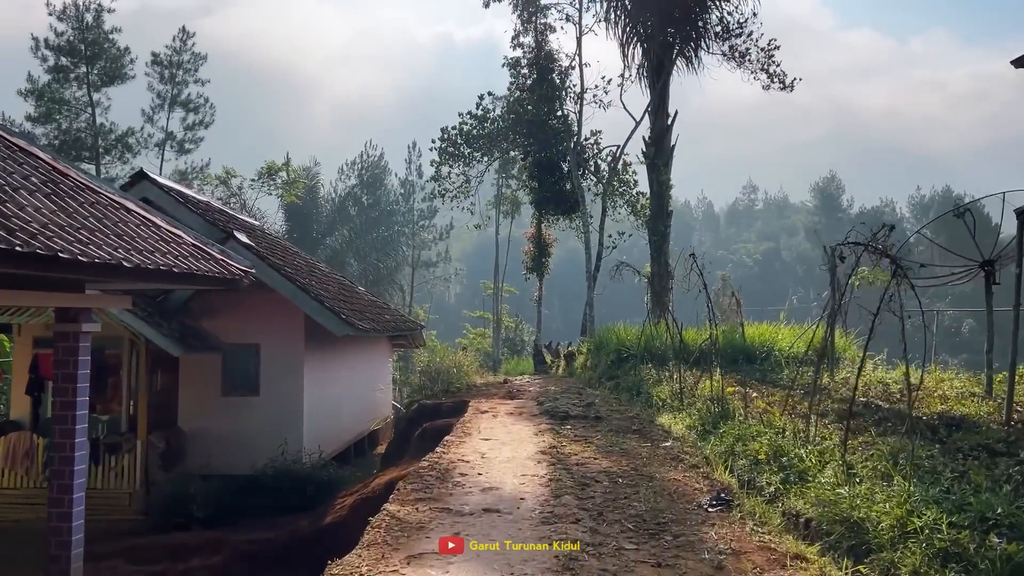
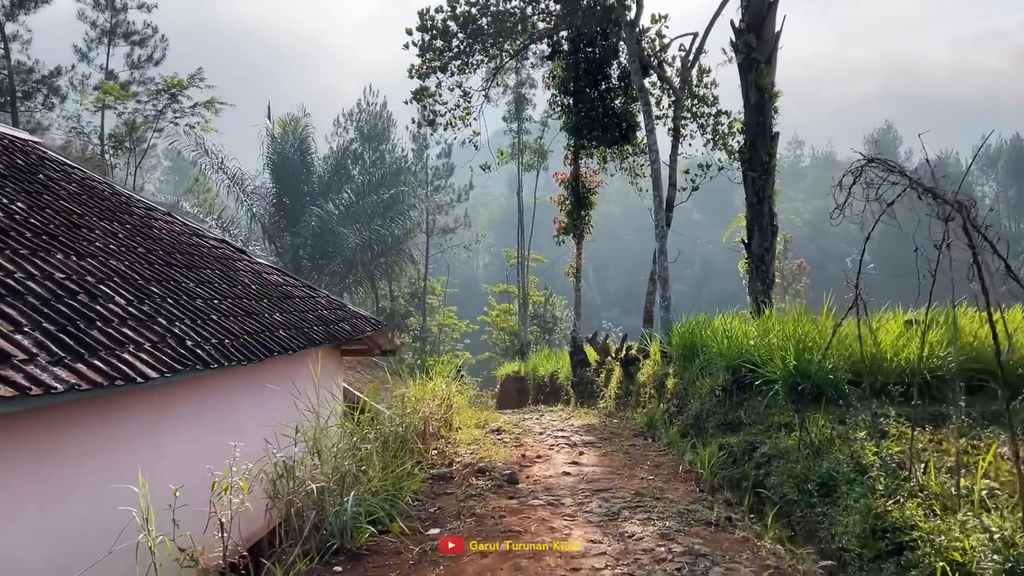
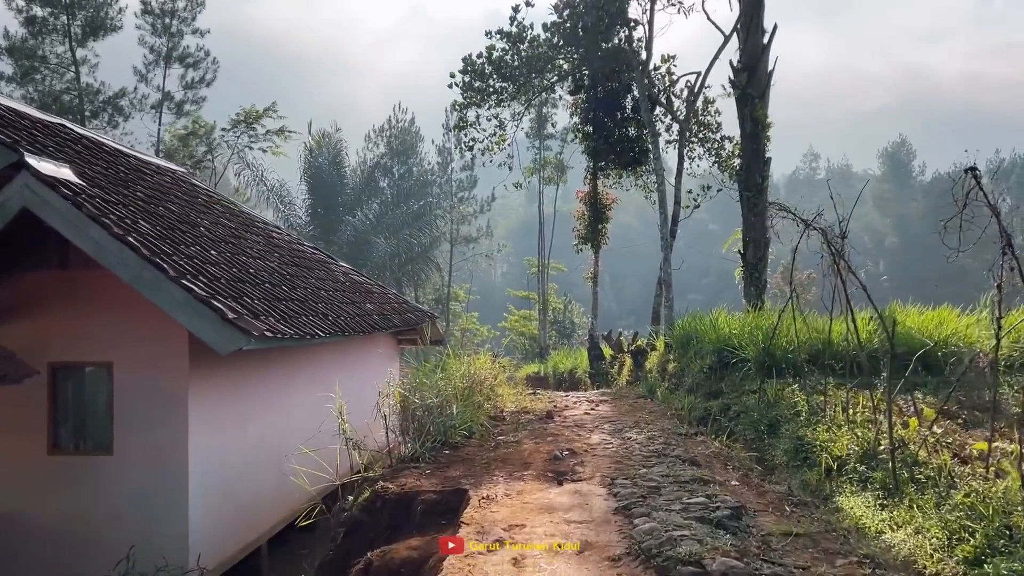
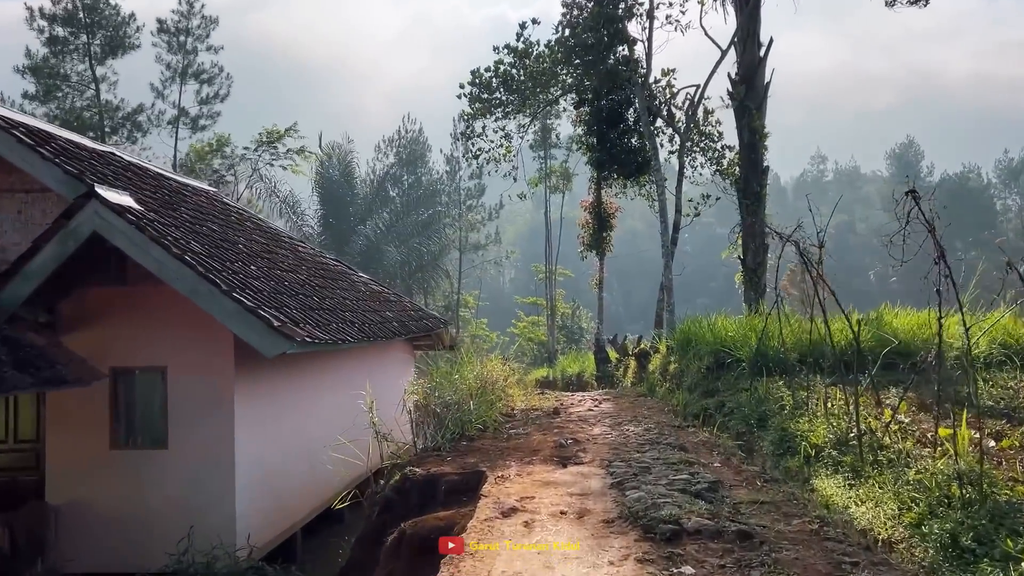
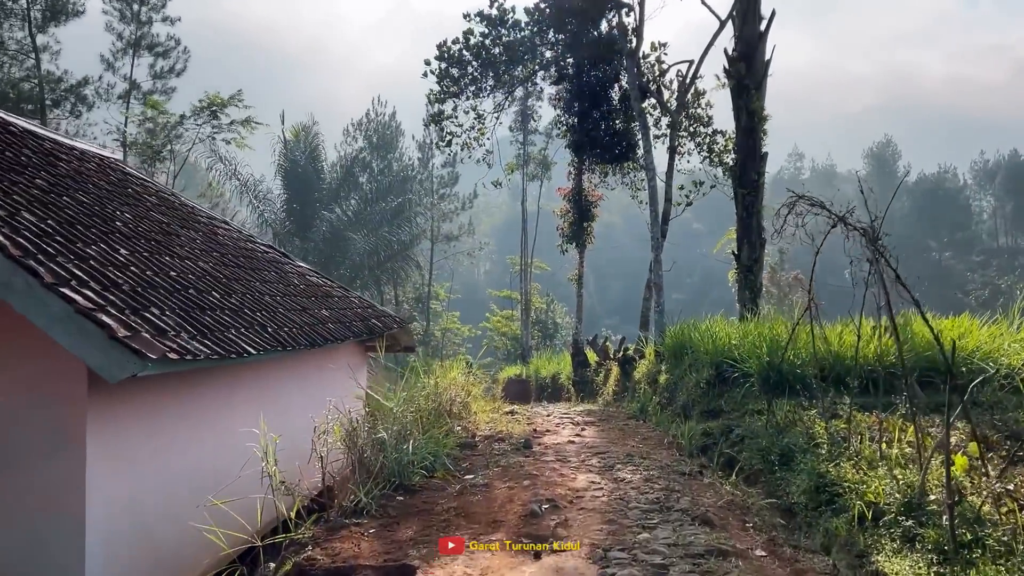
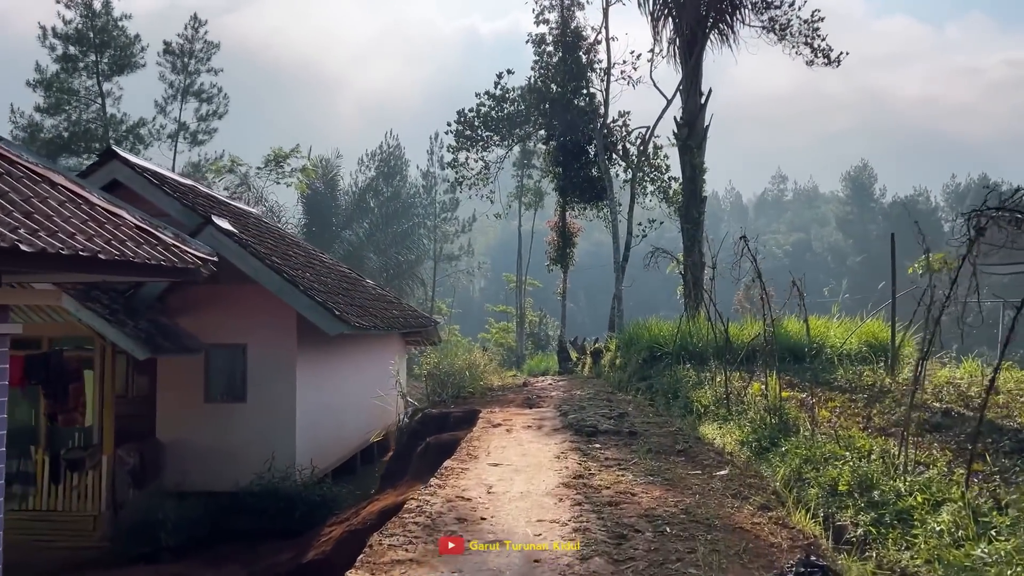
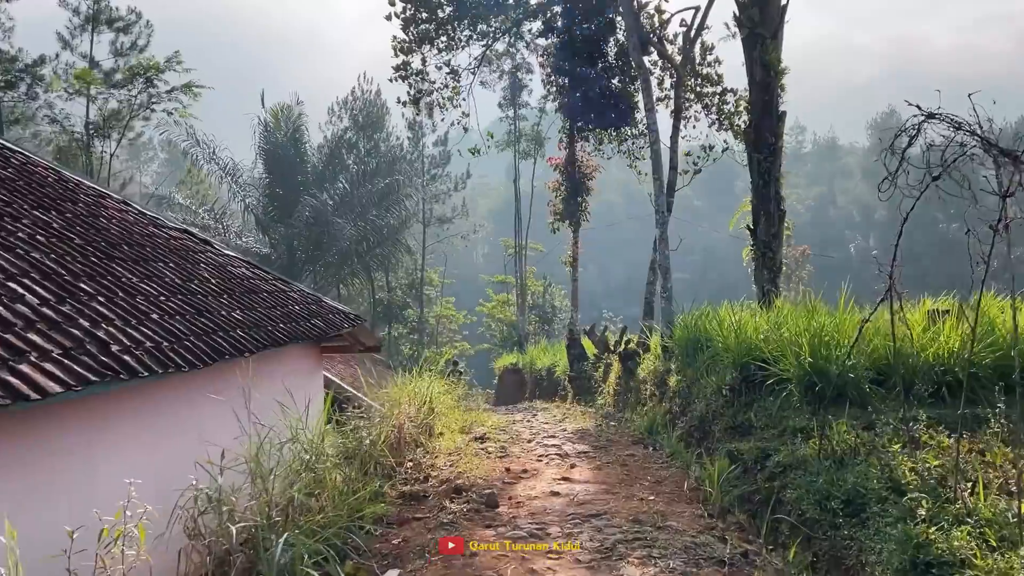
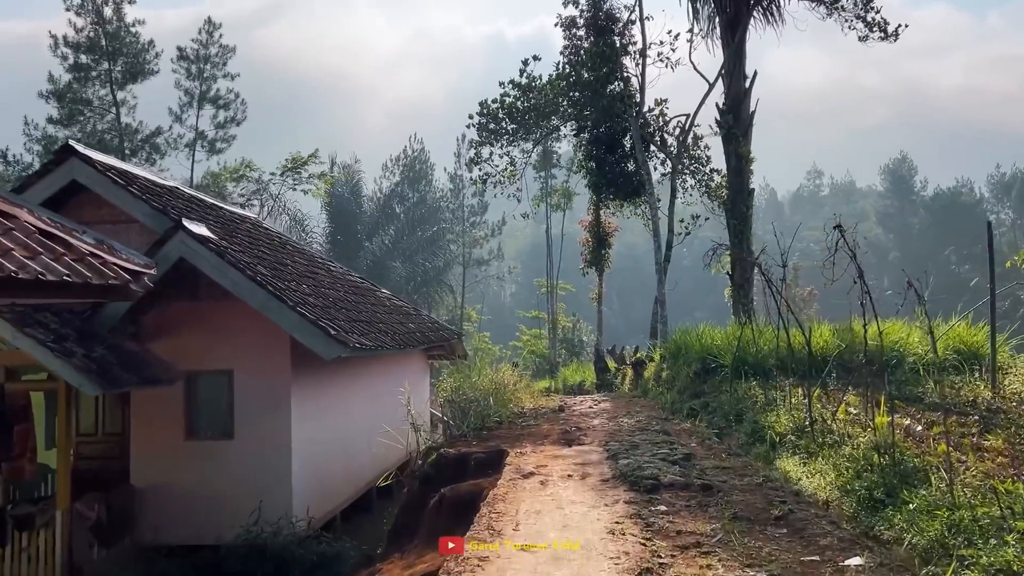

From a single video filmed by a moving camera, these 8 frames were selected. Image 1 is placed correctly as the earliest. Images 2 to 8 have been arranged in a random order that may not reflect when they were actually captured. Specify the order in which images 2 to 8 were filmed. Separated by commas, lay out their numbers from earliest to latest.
6, 8, 4, 3, 5, 2, 7
